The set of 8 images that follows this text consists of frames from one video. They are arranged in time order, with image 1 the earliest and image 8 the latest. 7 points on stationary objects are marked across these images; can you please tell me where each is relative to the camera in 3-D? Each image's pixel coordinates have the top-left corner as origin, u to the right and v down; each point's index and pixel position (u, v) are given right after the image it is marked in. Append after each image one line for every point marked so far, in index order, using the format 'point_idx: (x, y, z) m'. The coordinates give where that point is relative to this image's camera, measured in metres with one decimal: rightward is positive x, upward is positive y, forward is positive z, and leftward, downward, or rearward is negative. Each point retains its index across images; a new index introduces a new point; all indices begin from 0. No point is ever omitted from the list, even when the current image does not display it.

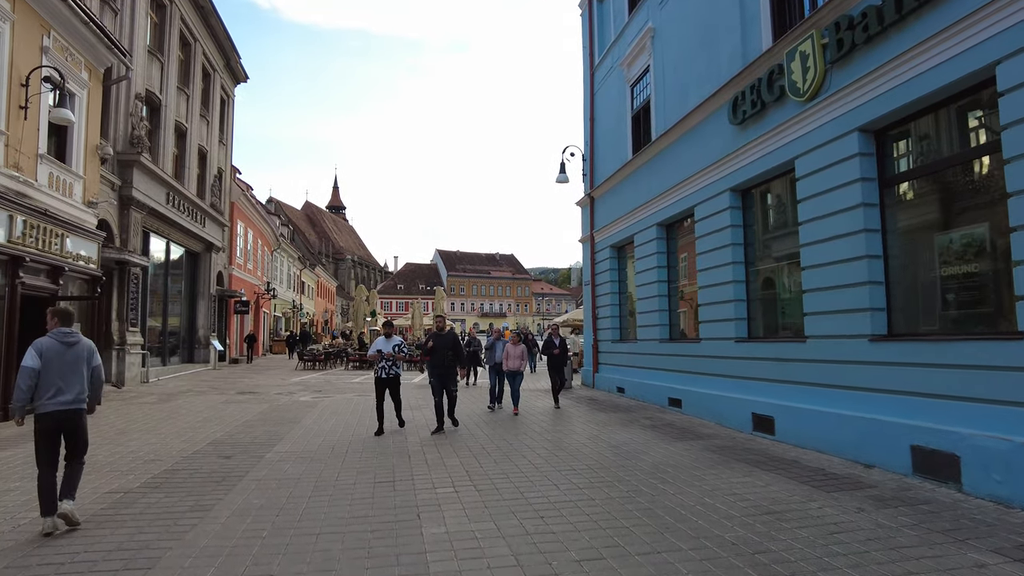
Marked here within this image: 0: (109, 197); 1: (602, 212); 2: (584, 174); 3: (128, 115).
0: (-10.6, +2.4, +17.2) m
1: (+2.4, +2.1, +17.4) m
2: (+2.1, +3.3, +18.6) m
3: (-10.7, +4.8, +18.4) m
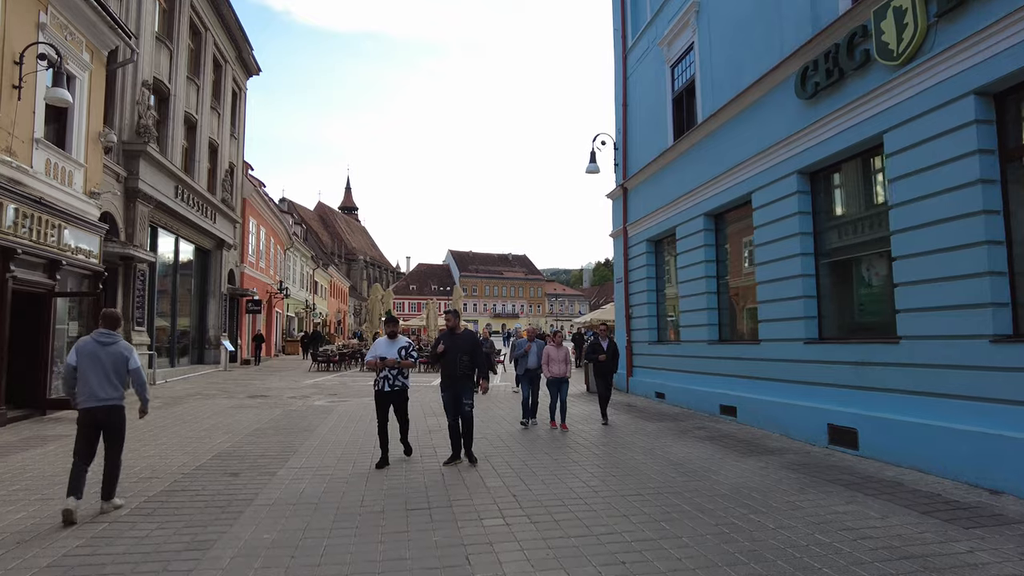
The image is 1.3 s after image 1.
0: (-9.9, +2.5, +16.2) m
1: (+3.1, +2.1, +16.3) m
2: (+2.8, +3.3, +17.5) m
3: (-10.0, +4.9, +17.4) m
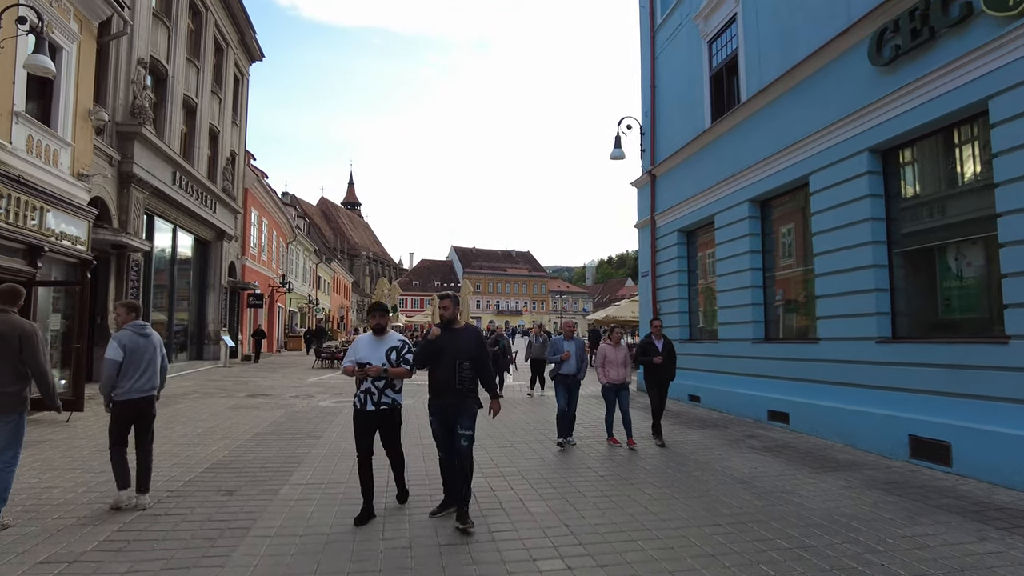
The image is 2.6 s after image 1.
0: (-9.4, +2.7, +15.2) m
1: (+3.6, +2.3, +15.2) m
2: (+3.3, +3.5, +16.4) m
3: (-9.5, +5.2, +16.4) m
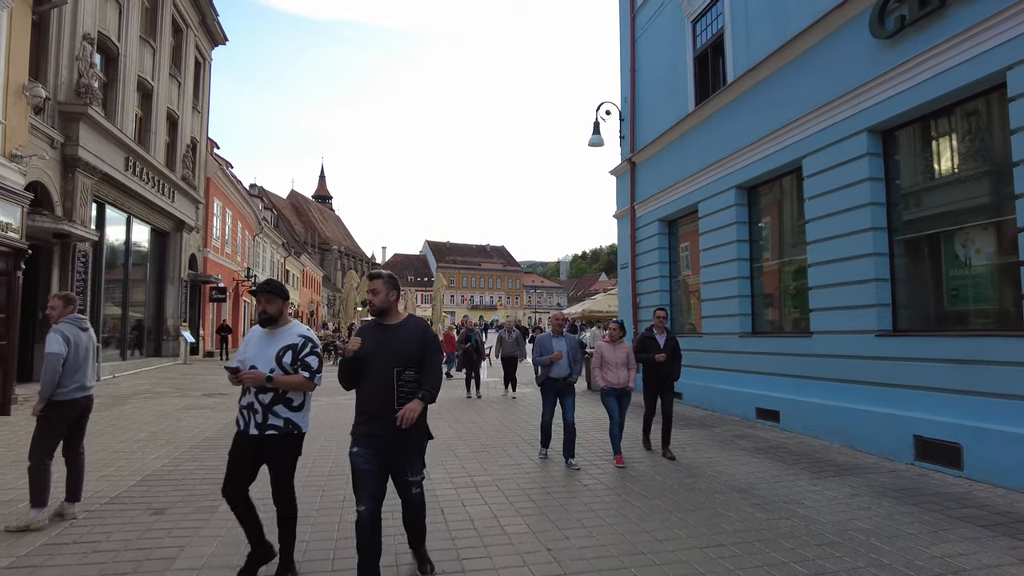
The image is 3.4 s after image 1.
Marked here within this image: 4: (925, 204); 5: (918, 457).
0: (-10.0, +2.9, +14.0) m
1: (+3.0, +2.4, +14.5) m
2: (+2.6, +3.6, +15.7) m
3: (-10.1, +5.3, +15.2) m
4: (+4.8, +1.0, +7.5) m
5: (+4.3, -1.8, +7.0) m
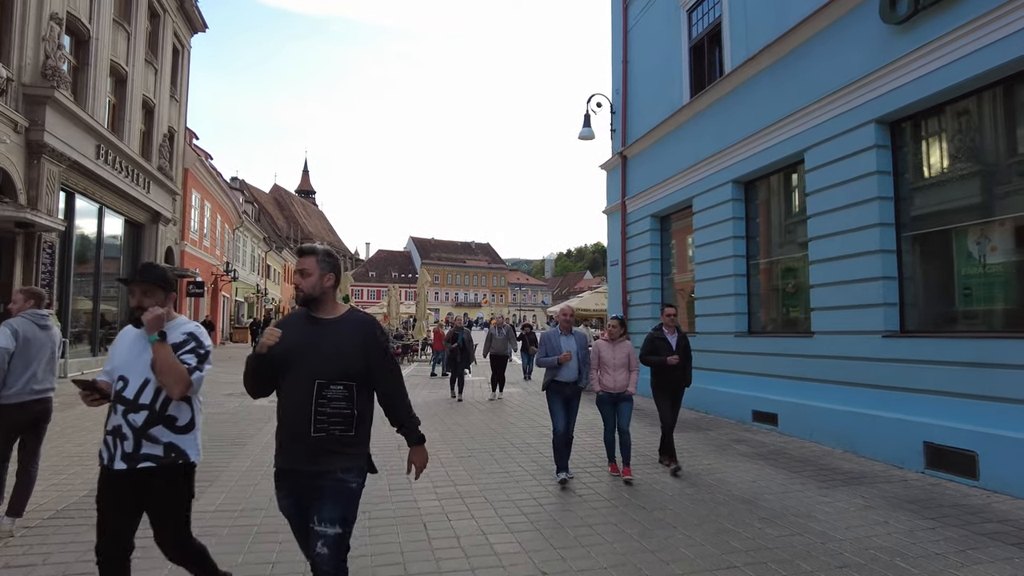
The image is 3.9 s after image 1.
0: (-10.3, +3.1, +13.3) m
1: (+2.8, +2.5, +14.1) m
2: (+2.4, +3.7, +15.3) m
3: (-10.4, +5.5, +14.5) m
4: (+4.7, +1.0, +7.2) m
5: (+4.2, -1.8, +6.6) m
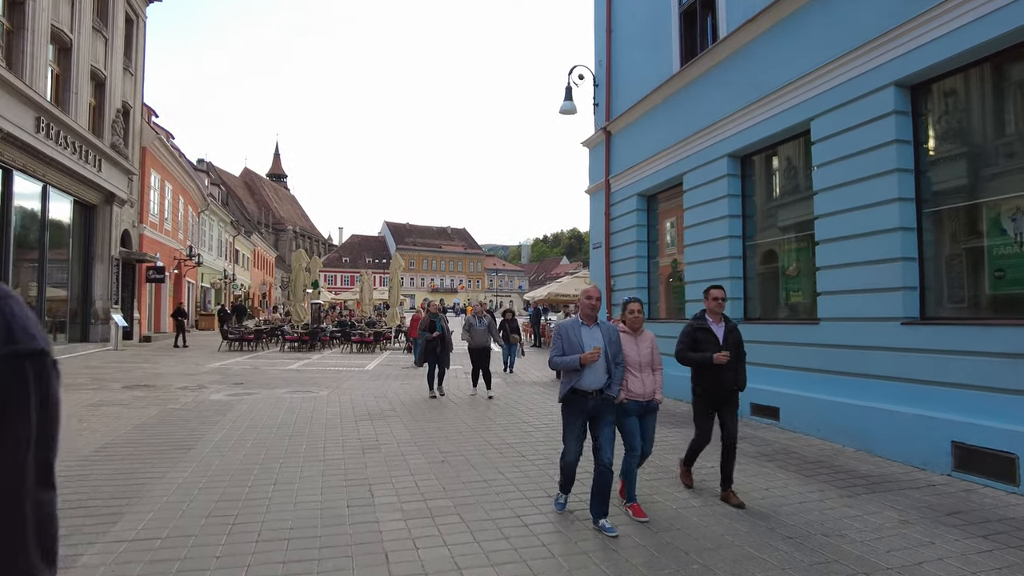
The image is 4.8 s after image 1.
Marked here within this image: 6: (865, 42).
0: (-10.7, +3.3, +12.0) m
1: (+2.3, +2.8, +13.3) m
2: (+1.8, +4.1, +14.4) m
3: (-10.9, +5.8, +13.1) m
4: (+4.5, +1.2, +6.4) m
5: (+4.0, -1.6, +5.9) m
6: (+3.9, +2.7, +7.2) m
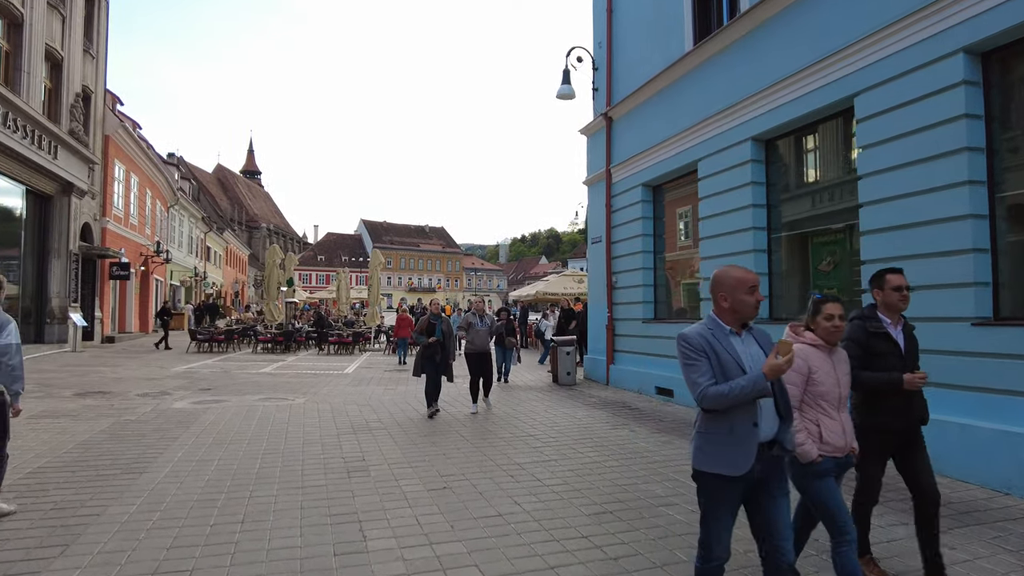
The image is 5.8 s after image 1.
0: (-10.7, +3.4, +10.6) m
1: (+2.2, +2.9, +12.4) m
2: (+1.7, +4.1, +13.5) m
3: (-10.9, +5.9, +11.7) m
4: (+4.6, +1.2, +5.6) m
5: (+4.2, -1.6, +5.1) m
6: (+4.0, +2.7, +6.4) m
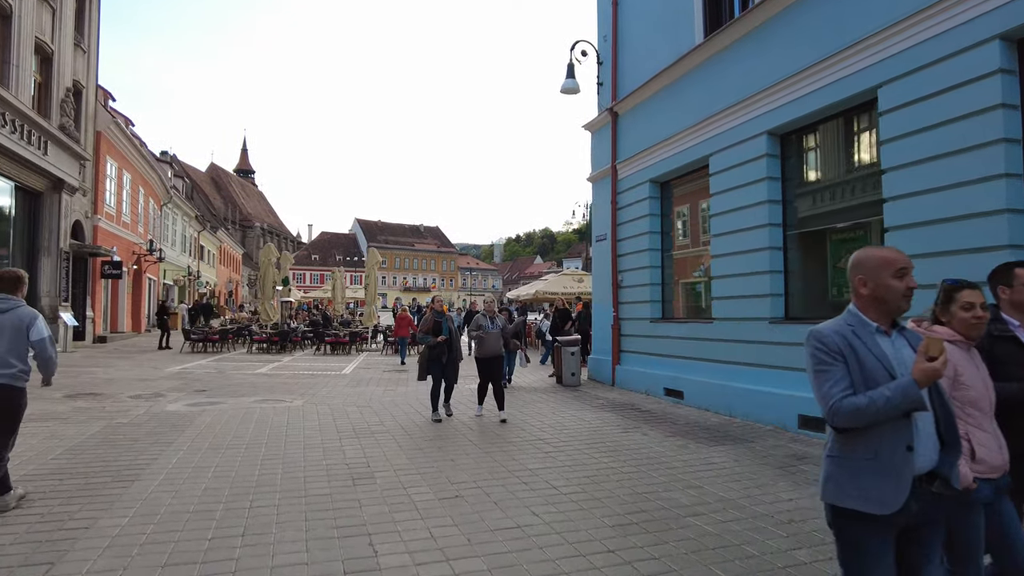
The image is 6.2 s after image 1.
0: (-10.6, +3.5, +10.2) m
1: (+2.3, +2.9, +12.1) m
2: (+1.8, +4.1, +13.2) m
3: (-10.9, +5.9, +11.3) m
4: (+4.7, +1.2, +5.3) m
5: (+4.3, -1.6, +4.8) m
6: (+4.1, +2.8, +6.1) m
